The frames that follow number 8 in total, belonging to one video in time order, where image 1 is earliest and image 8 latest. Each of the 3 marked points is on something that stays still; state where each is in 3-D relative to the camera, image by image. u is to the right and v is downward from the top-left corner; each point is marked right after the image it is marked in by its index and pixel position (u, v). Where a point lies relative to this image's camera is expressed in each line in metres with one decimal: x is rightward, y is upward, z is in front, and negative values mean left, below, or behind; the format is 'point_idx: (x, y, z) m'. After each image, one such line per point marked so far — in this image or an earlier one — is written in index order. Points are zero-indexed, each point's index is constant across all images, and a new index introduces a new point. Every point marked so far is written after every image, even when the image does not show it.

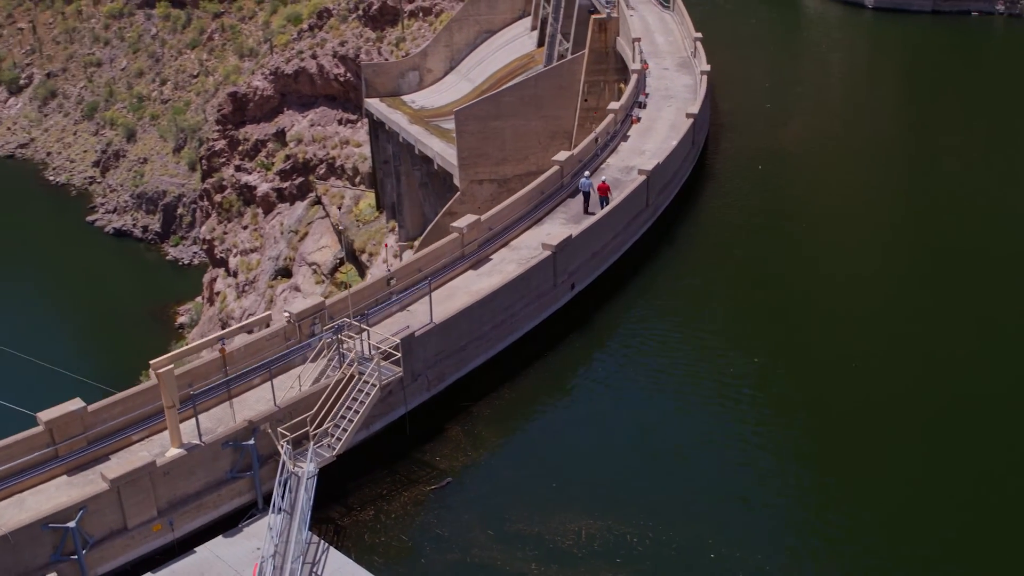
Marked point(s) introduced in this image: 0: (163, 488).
0: (-4.8, -2.7, +16.8) m
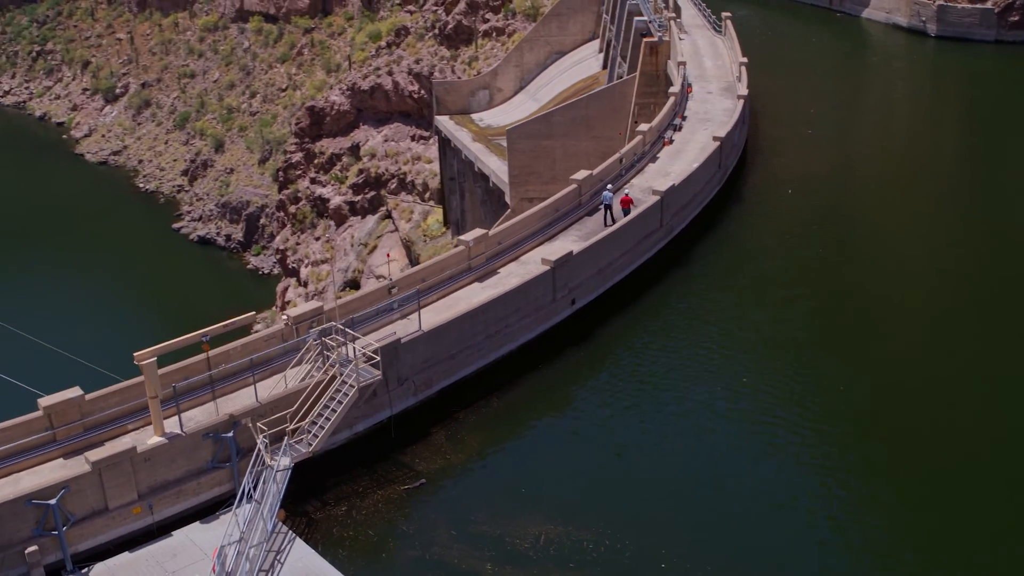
0: (-5.3, -2.7, +17.7) m
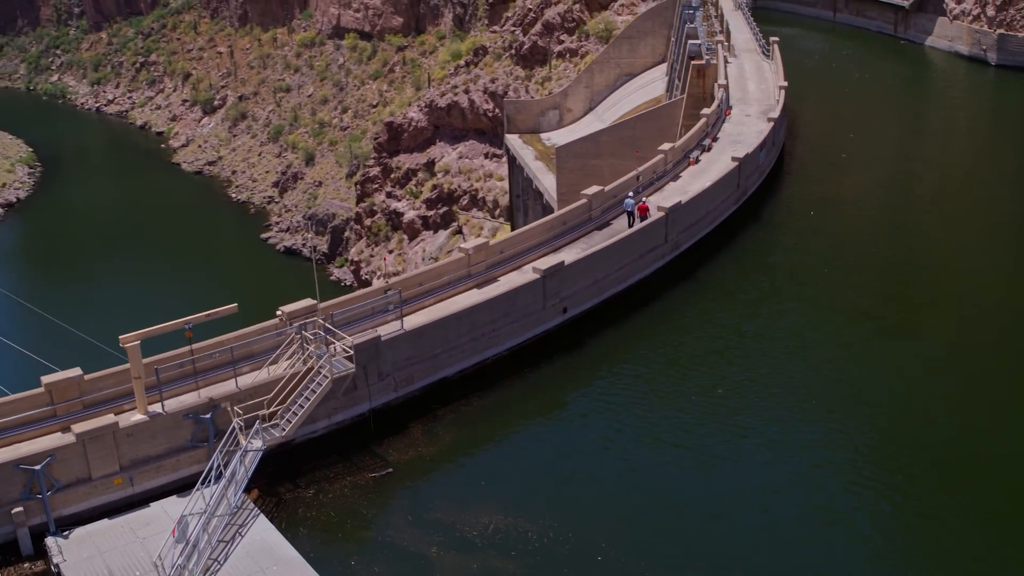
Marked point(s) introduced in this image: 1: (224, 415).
0: (-6.0, -2.5, +19.1) m
1: (-4.7, -2.1, +19.9) m
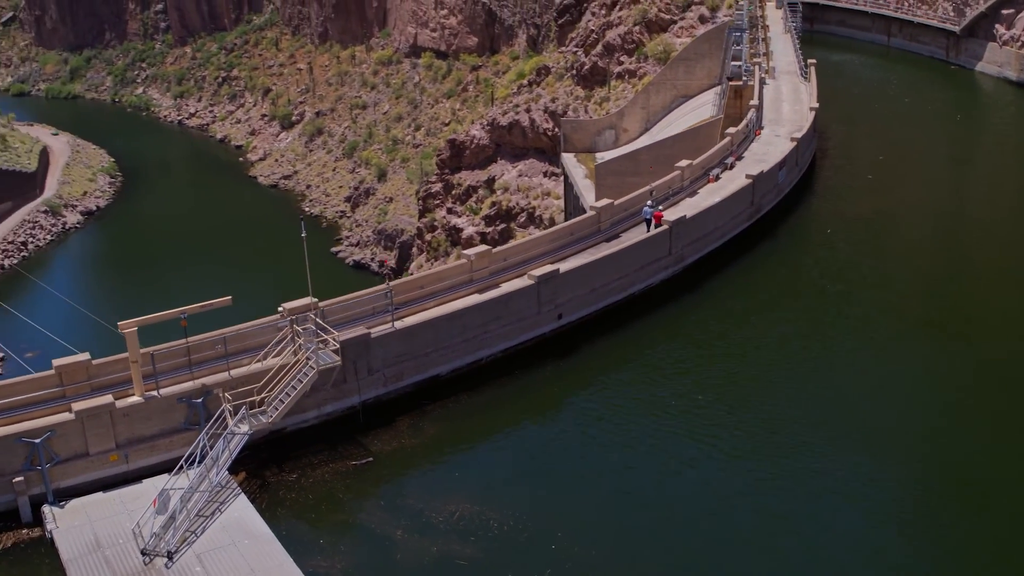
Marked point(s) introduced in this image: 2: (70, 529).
0: (-6.5, -2.3, +20.4) m
1: (-5.2, -2.0, +21.1) m
2: (-6.9, -3.7, +18.9) m
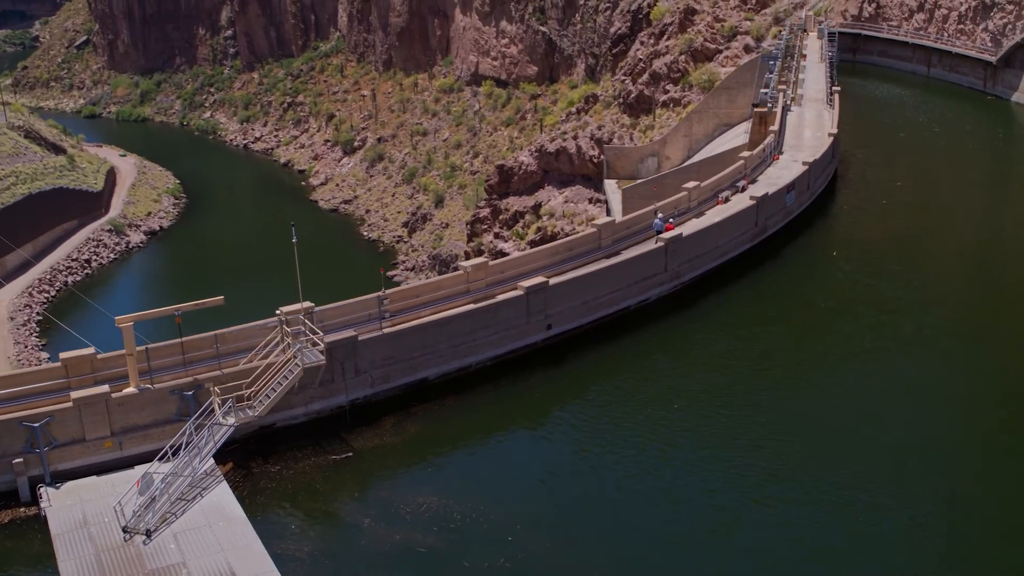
0: (-7.1, -2.3, +21.7) m
1: (-5.6, -2.0, +22.4) m
2: (-7.5, -3.6, +20.2) m
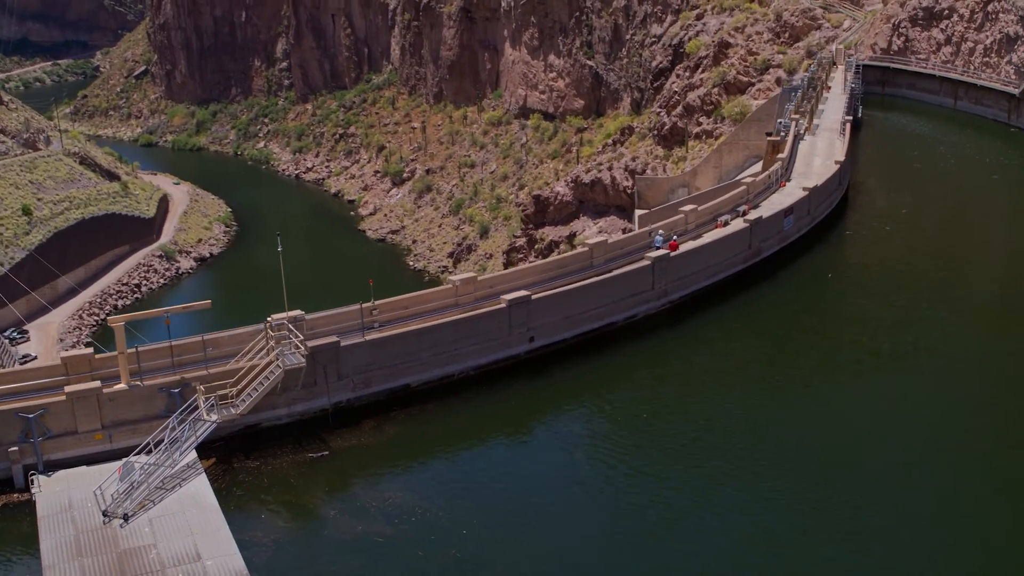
0: (-7.7, -2.3, +23.1) m
1: (-6.2, -2.0, +23.7) m
2: (-8.2, -3.6, +21.5) m
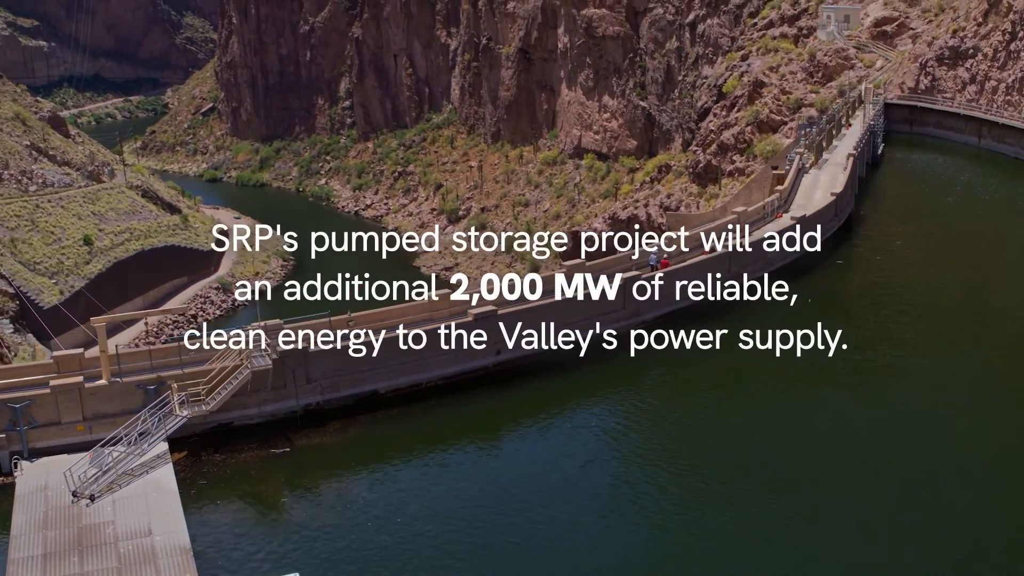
0: (-8.7, -2.4, +24.9) m
1: (-7.2, -2.1, +25.5) m
2: (-9.3, -3.6, +23.4) m
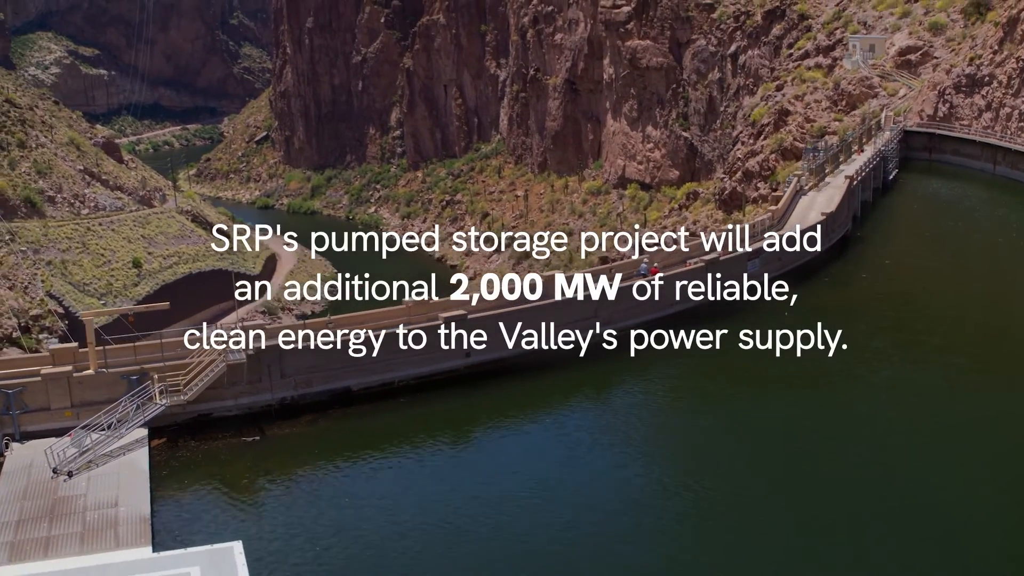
0: (-9.6, -2.3, +26.9) m
1: (-8.1, -2.1, +27.4) m
2: (-10.3, -3.4, +25.3) m
